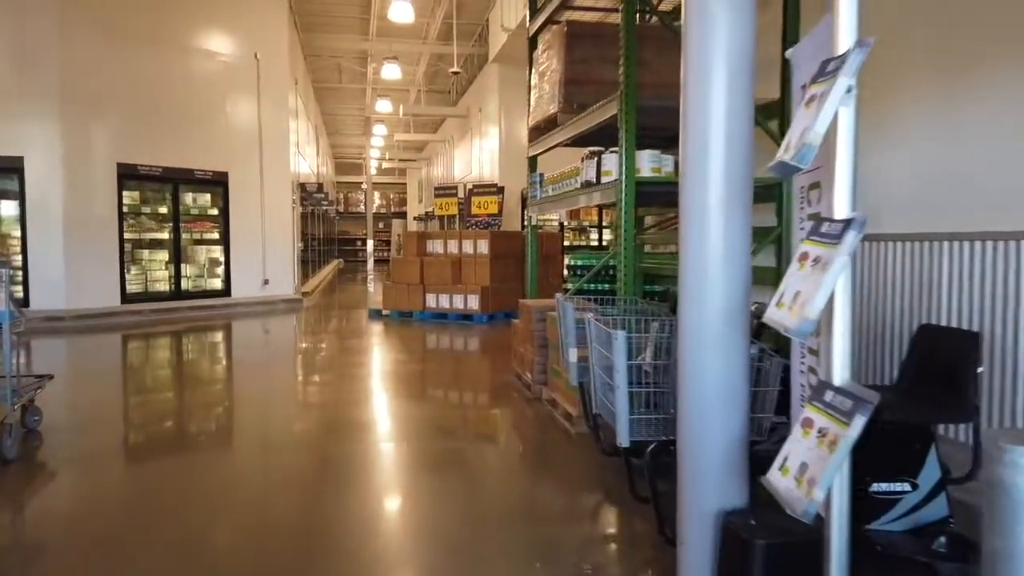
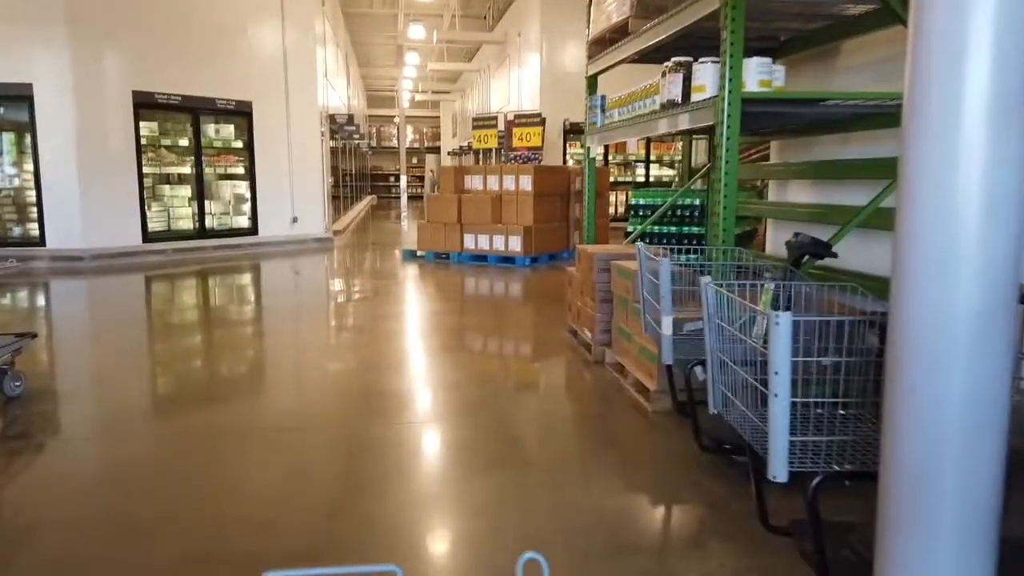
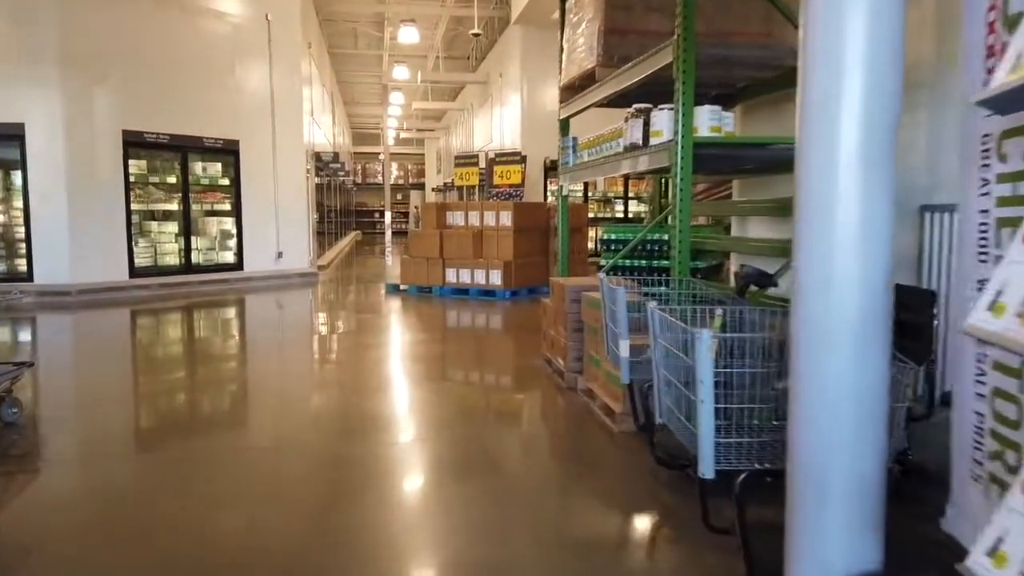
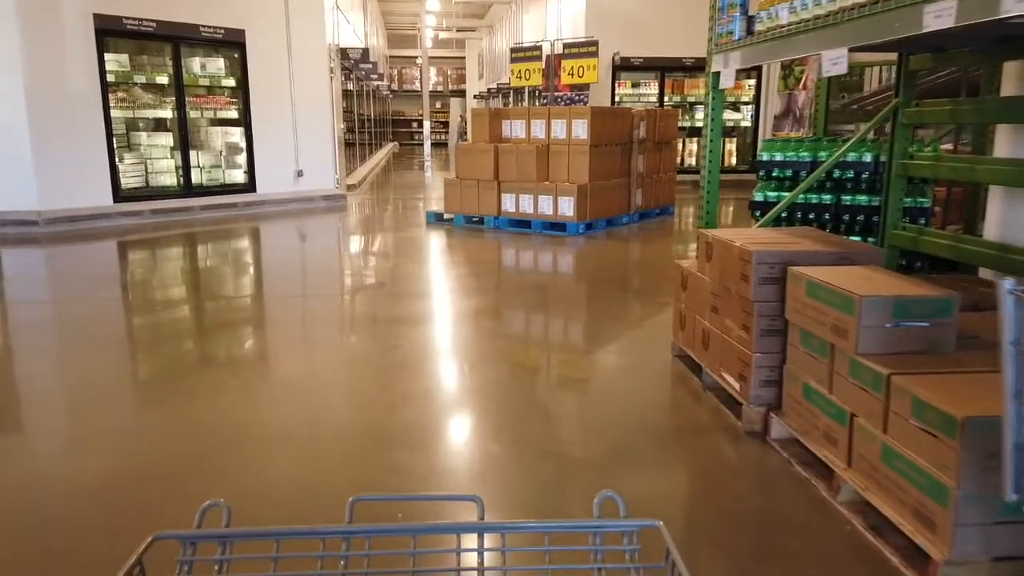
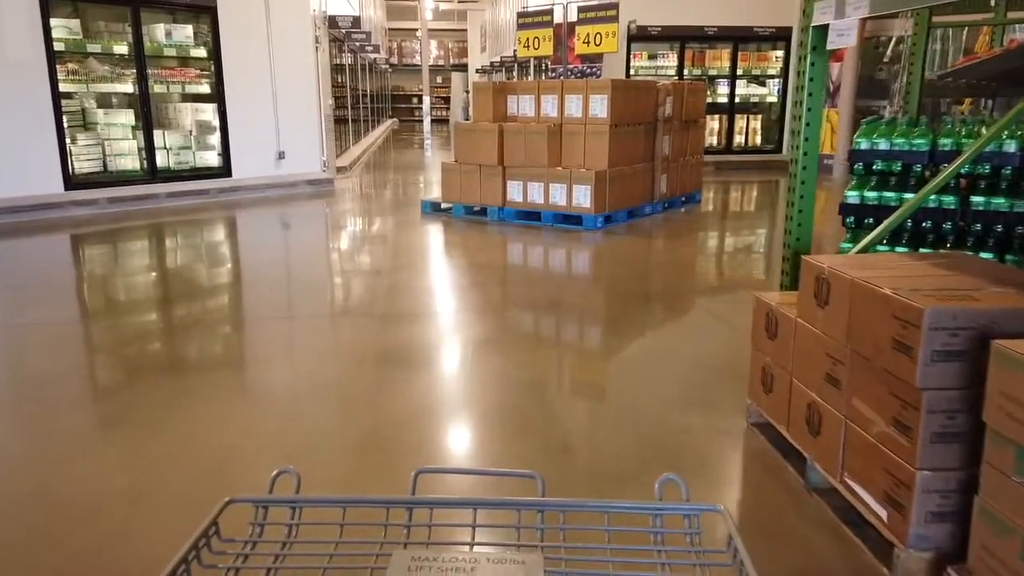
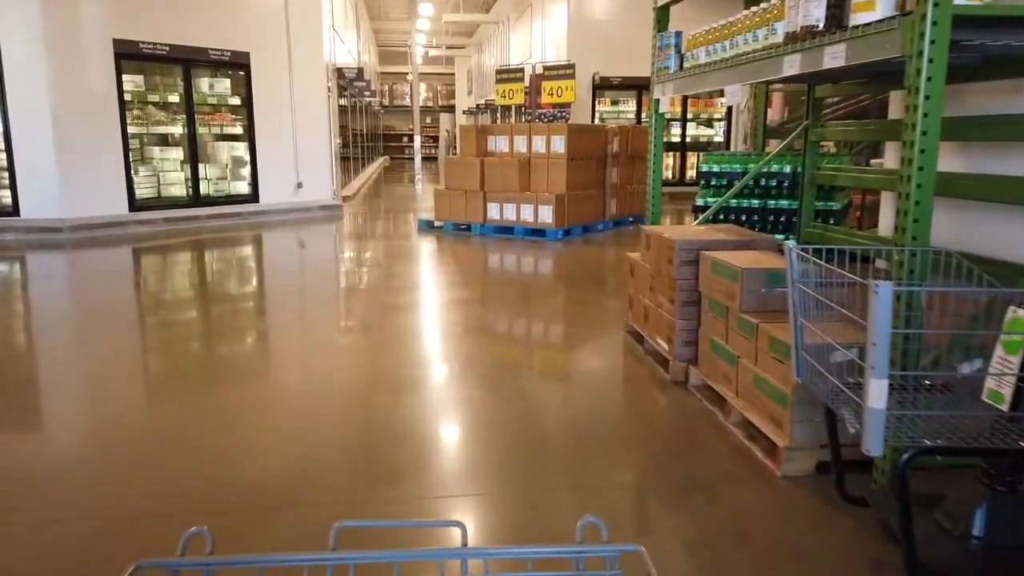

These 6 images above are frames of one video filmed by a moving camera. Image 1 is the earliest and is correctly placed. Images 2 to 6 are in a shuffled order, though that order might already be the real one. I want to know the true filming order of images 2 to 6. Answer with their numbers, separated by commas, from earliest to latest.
3, 2, 6, 4, 5
